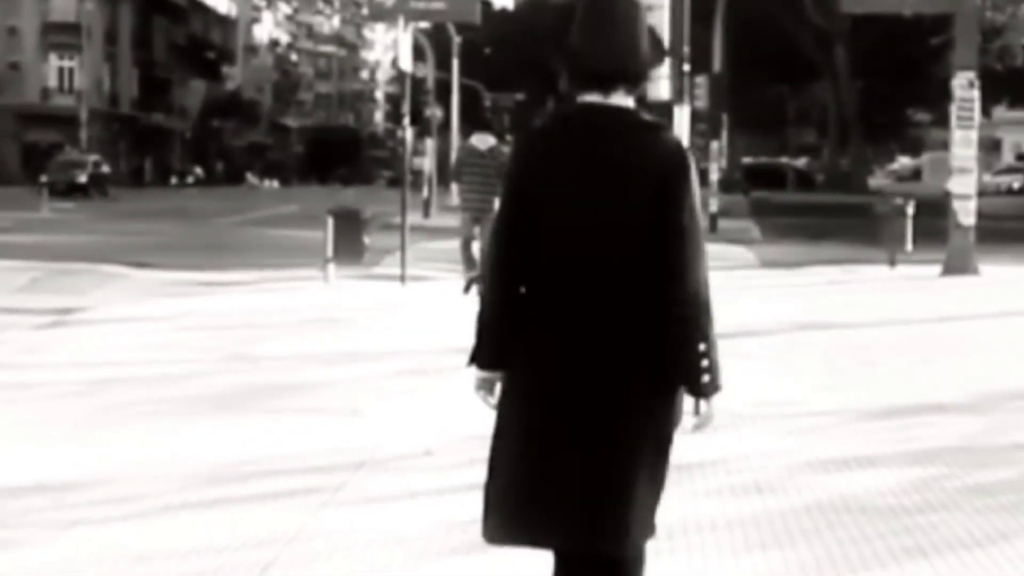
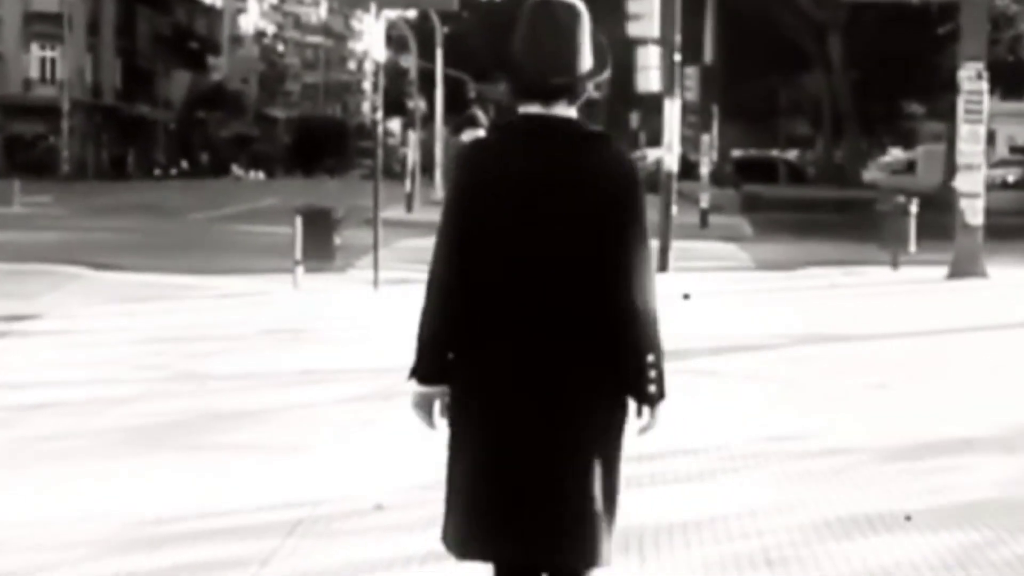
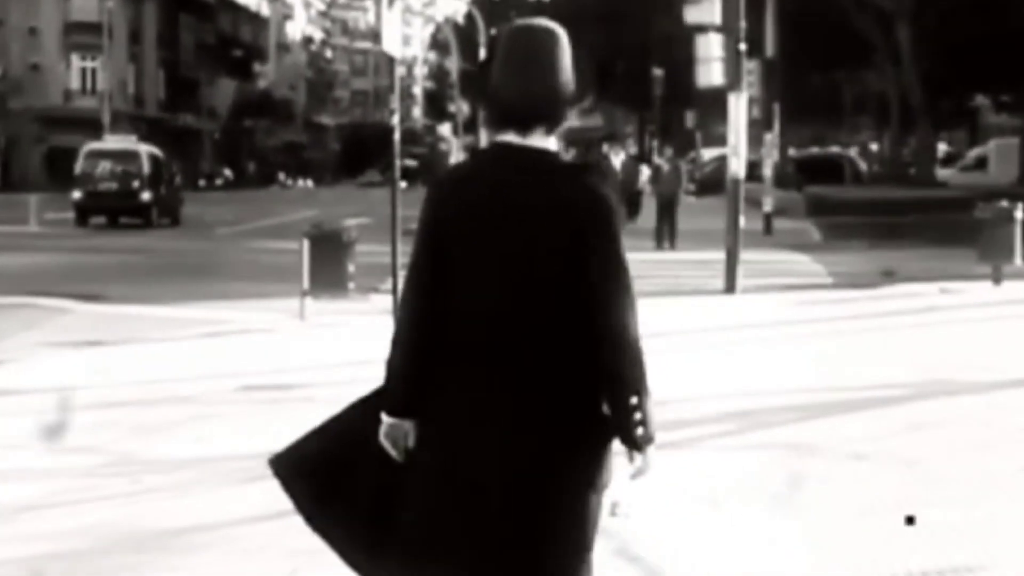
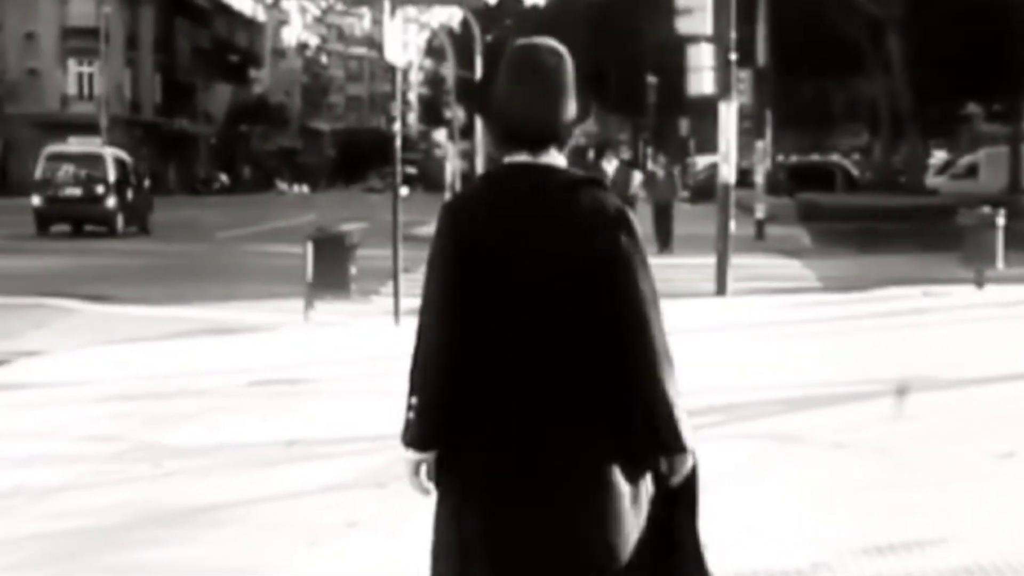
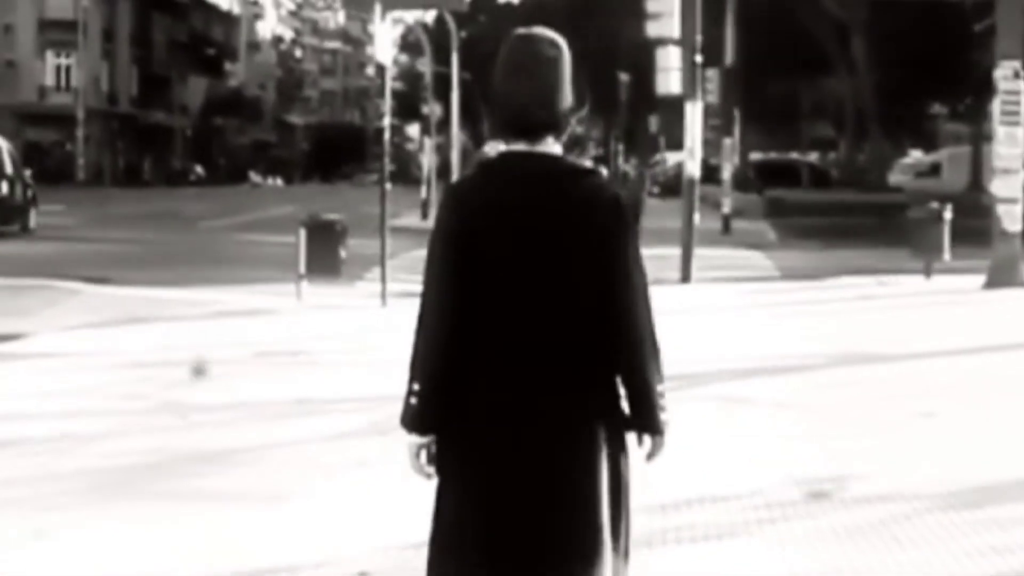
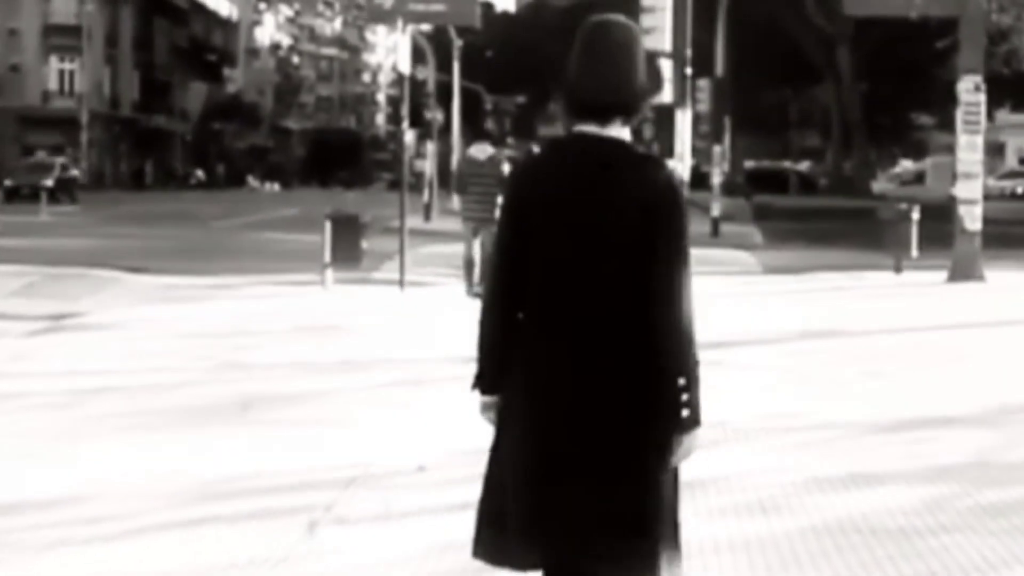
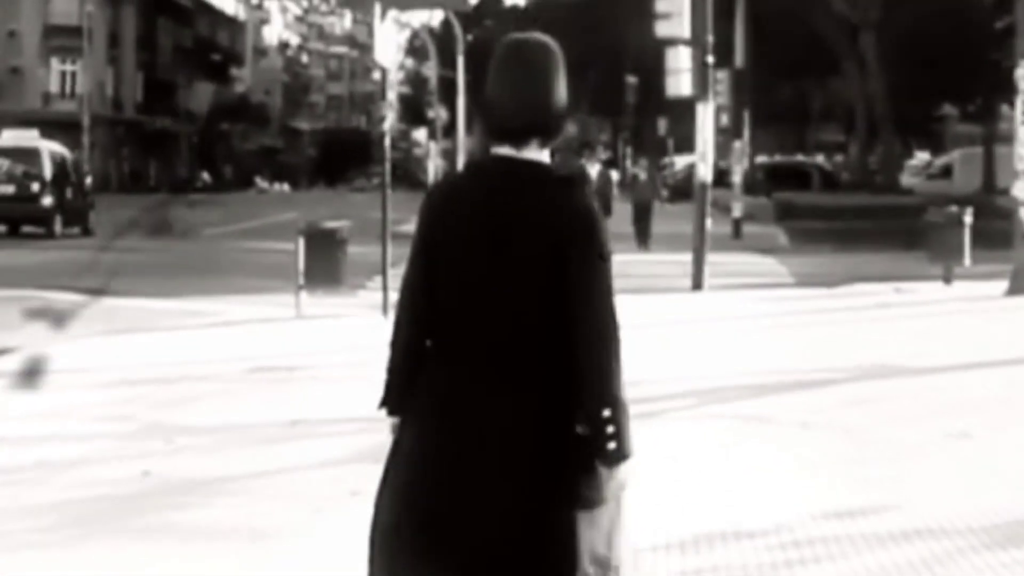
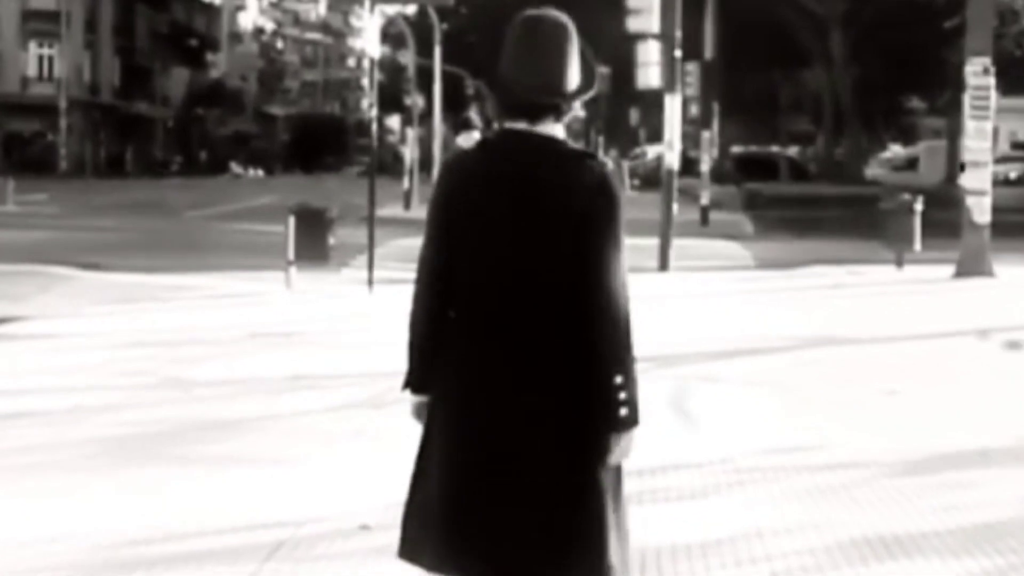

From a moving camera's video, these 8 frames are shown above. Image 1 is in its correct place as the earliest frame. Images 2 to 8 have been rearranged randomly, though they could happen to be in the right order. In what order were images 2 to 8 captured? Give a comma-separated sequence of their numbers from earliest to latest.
6, 2, 8, 5, 7, 4, 3
